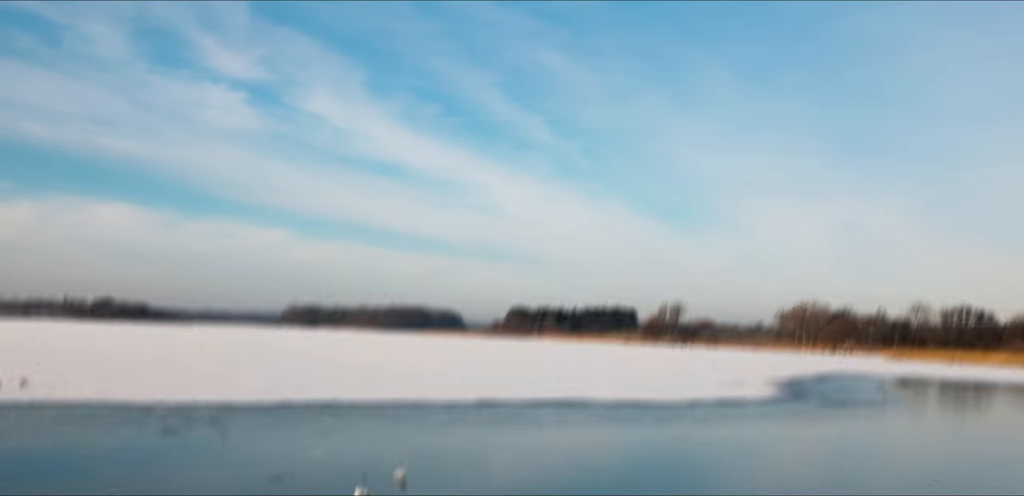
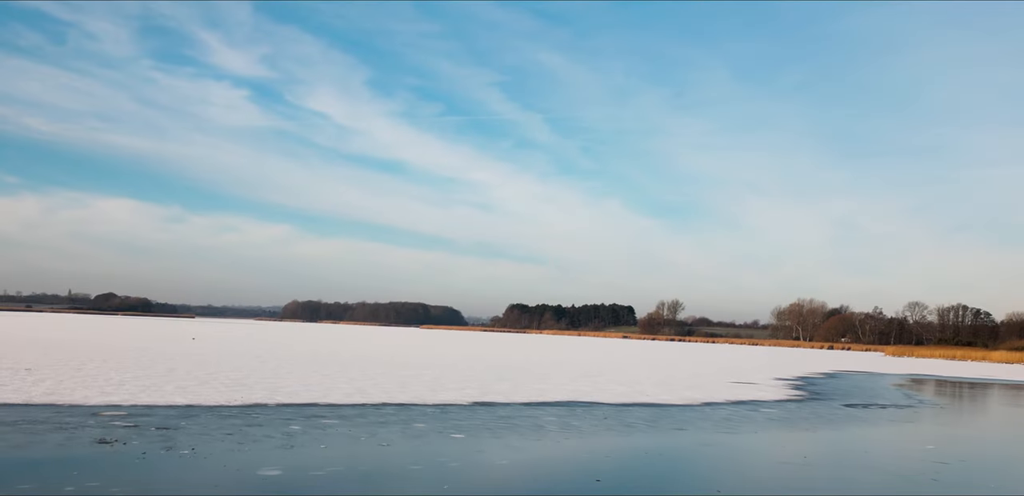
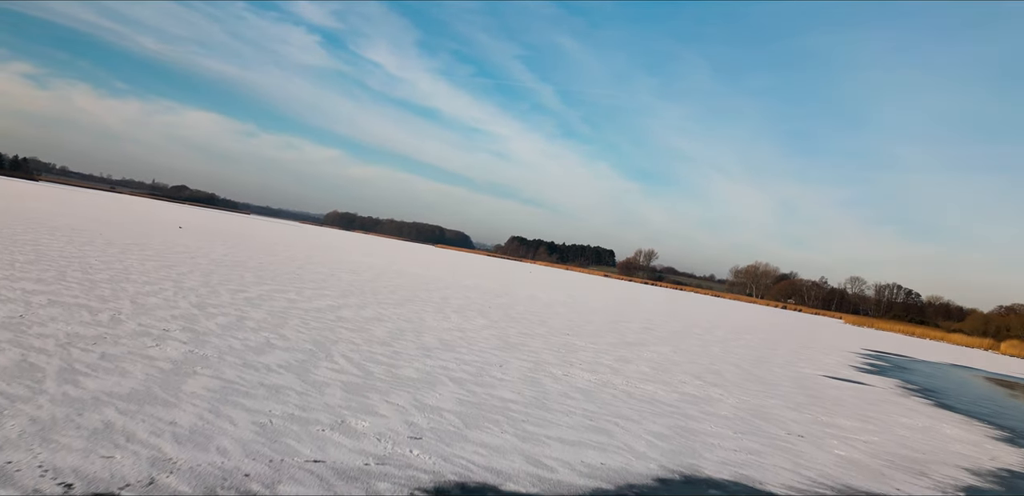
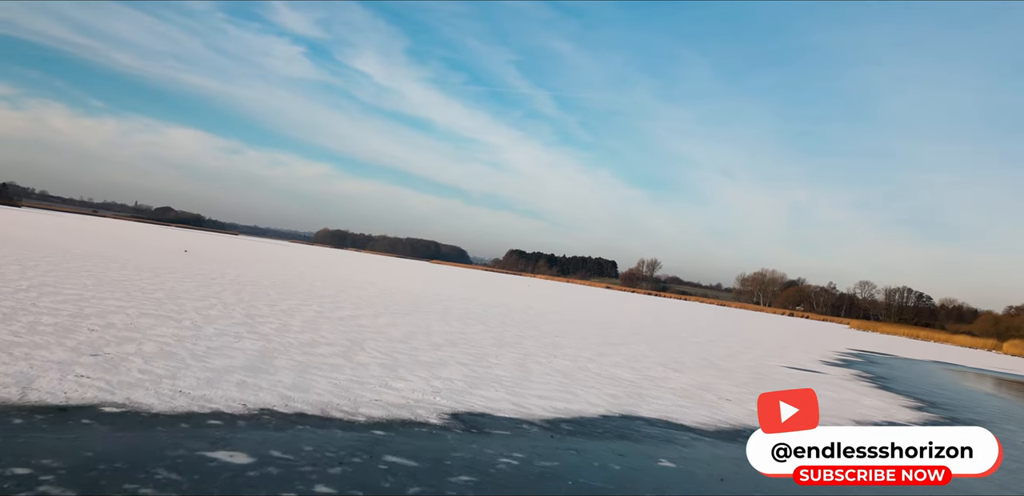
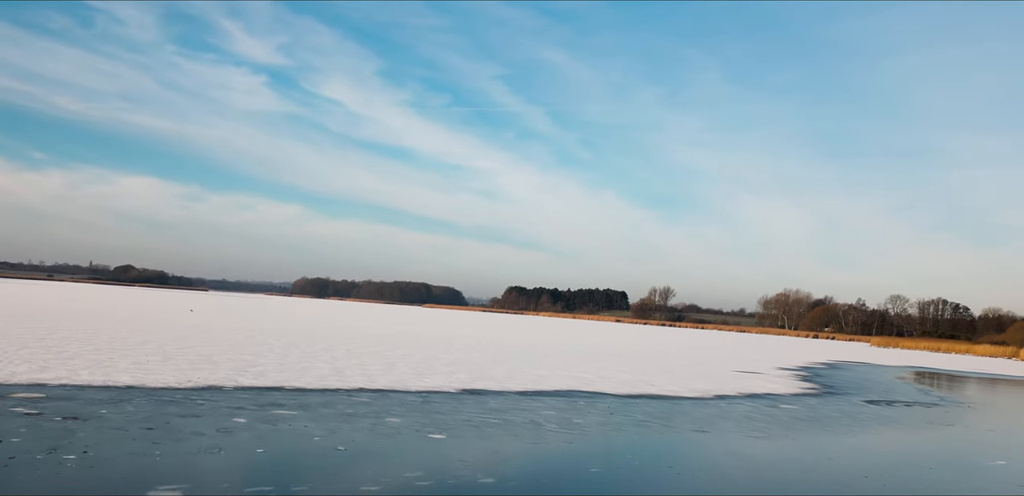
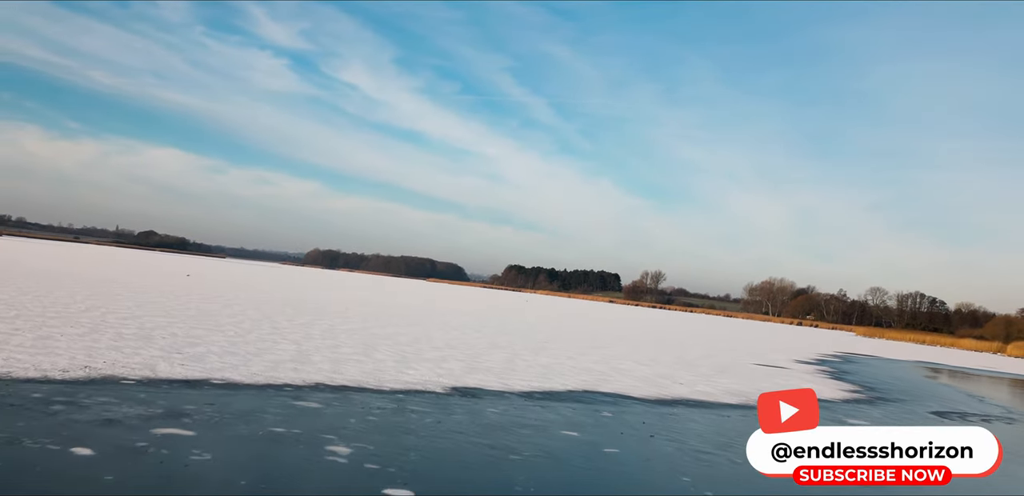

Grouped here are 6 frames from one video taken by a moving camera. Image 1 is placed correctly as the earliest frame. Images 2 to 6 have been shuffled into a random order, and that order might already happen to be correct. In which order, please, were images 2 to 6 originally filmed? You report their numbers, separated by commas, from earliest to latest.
2, 5, 6, 4, 3
